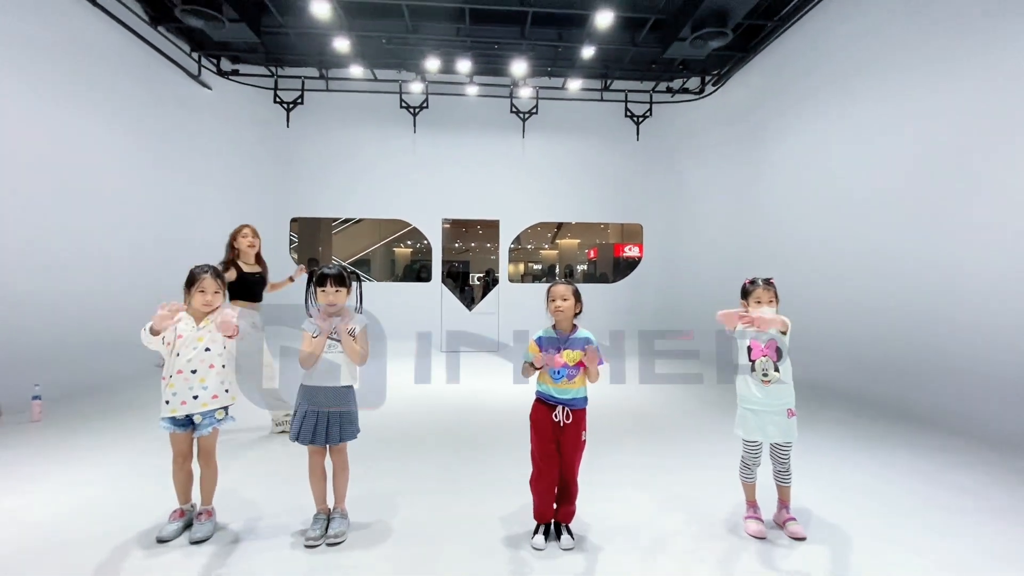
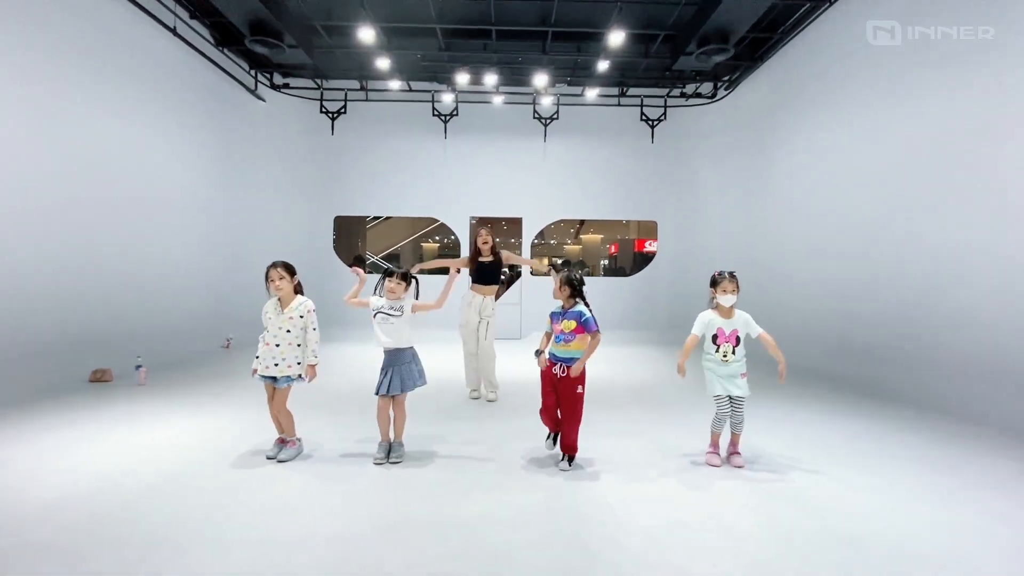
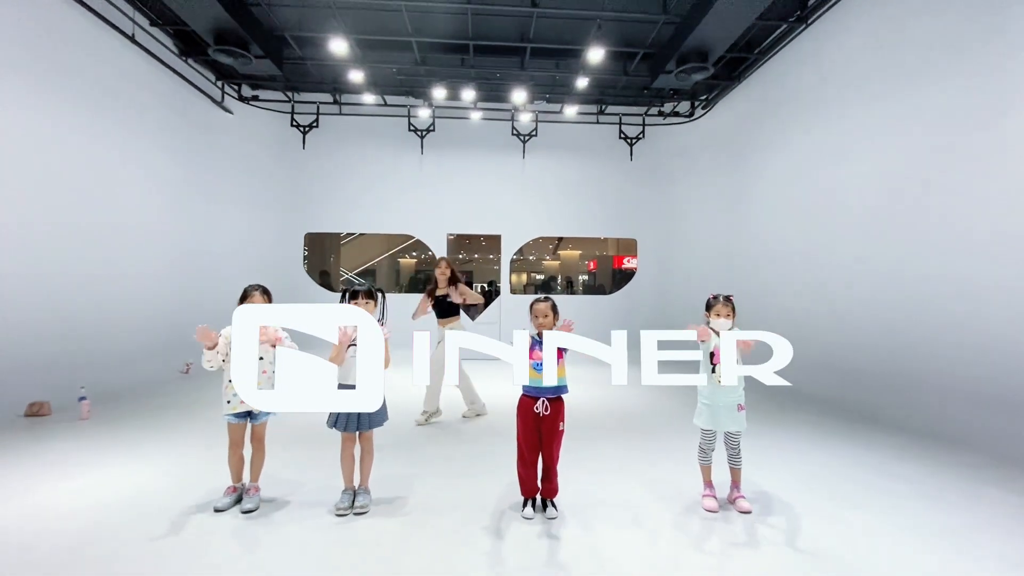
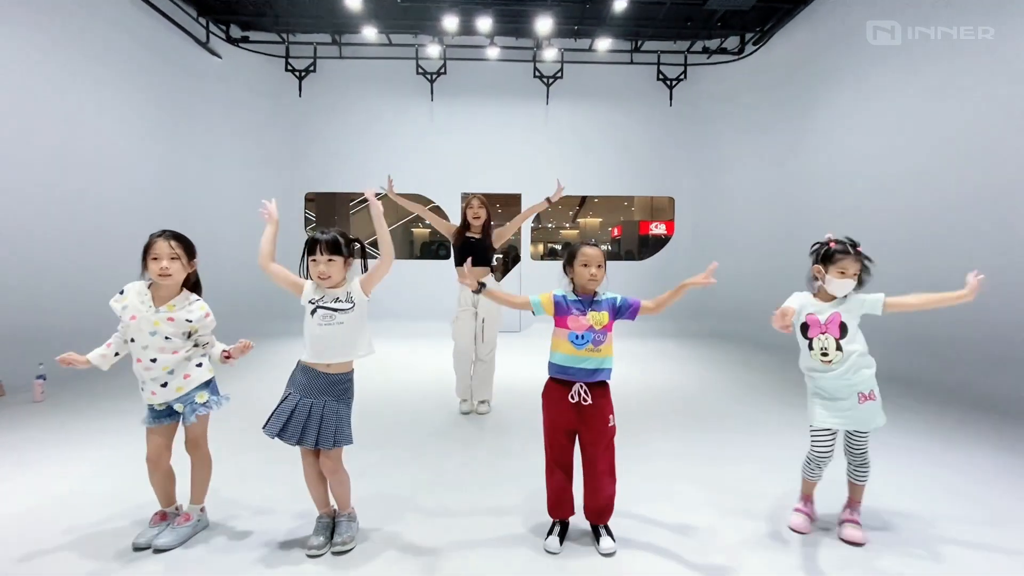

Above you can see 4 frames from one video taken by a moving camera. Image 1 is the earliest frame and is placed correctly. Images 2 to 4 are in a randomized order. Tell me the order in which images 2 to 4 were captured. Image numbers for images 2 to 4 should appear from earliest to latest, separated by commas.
3, 2, 4
